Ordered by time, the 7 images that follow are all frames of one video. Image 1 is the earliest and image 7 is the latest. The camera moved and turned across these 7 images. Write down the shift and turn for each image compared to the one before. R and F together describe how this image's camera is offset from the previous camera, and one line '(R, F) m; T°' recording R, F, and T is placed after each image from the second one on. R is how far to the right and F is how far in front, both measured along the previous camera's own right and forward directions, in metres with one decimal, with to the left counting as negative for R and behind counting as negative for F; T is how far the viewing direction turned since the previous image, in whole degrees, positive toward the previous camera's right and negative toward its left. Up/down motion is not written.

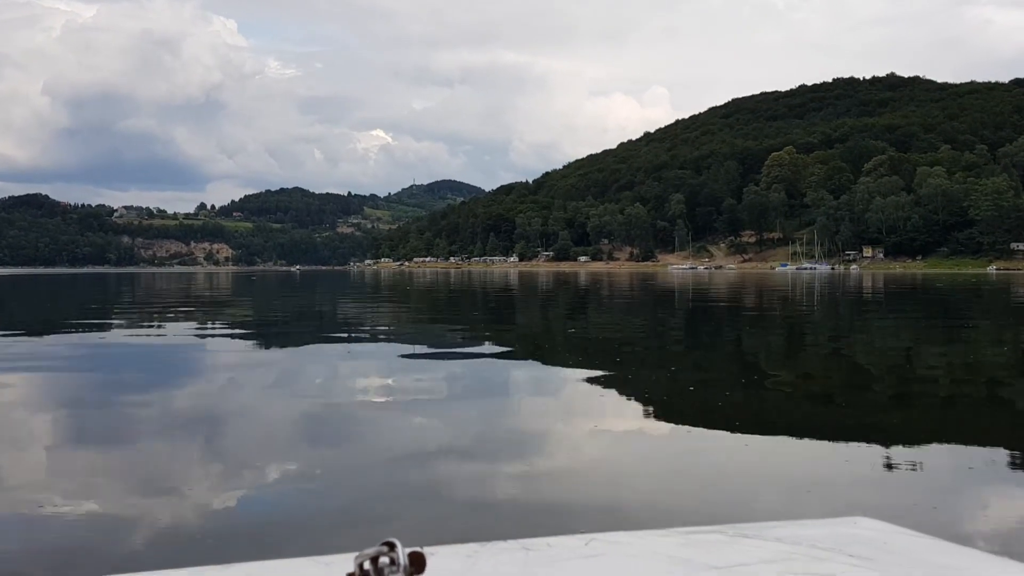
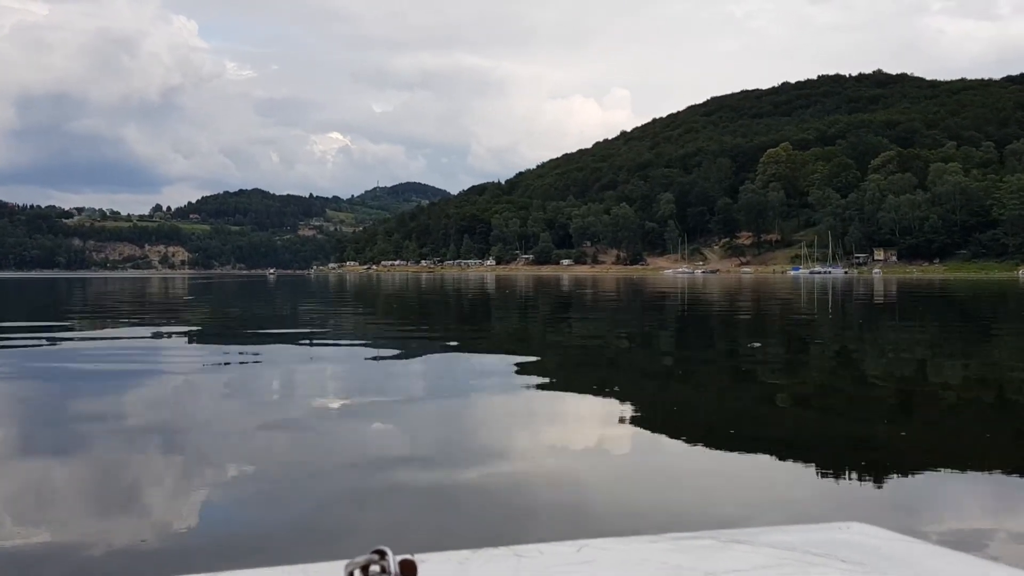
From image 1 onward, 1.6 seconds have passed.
(-0.6, +2.3) m; +2°
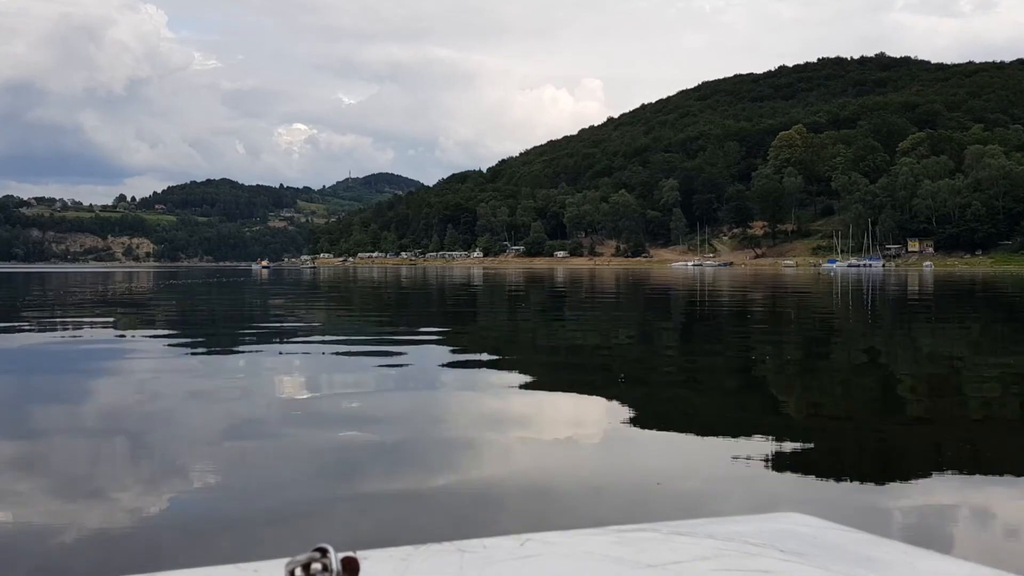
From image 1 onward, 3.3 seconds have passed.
(-0.6, +2.5) m; +2°
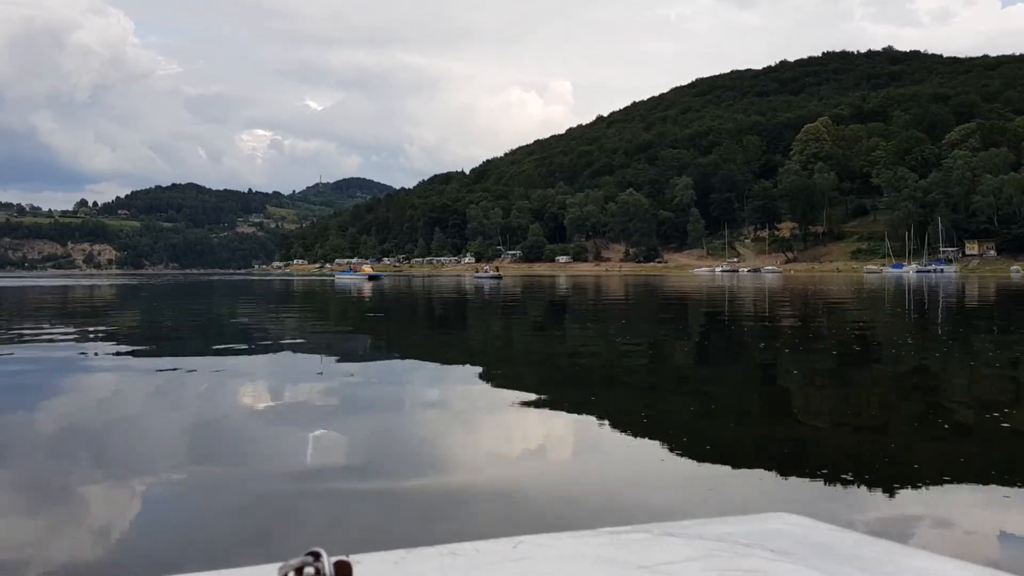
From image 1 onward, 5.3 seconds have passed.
(-0.8, +2.8) m; +2°
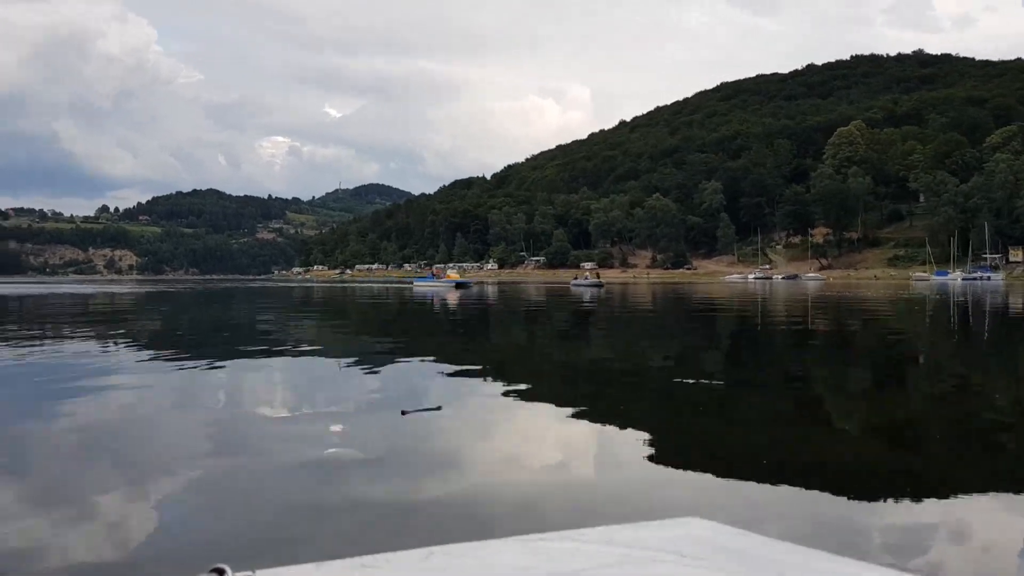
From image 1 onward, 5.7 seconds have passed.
(-0.2, +0.5) m; -1°
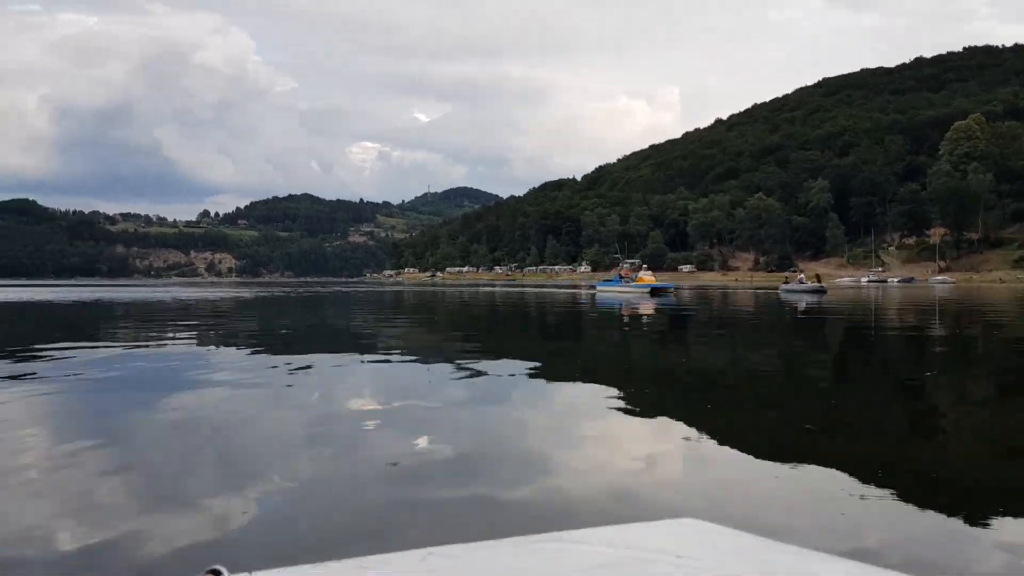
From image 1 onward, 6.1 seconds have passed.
(-0.2, +0.5) m; -5°
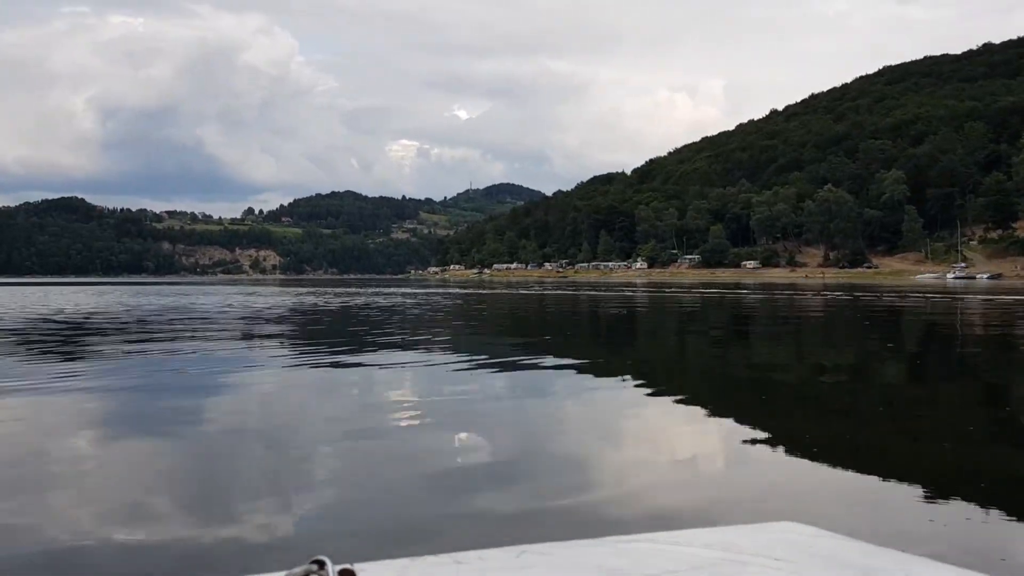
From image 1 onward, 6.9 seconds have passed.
(-0.4, +0.9) m; -3°
